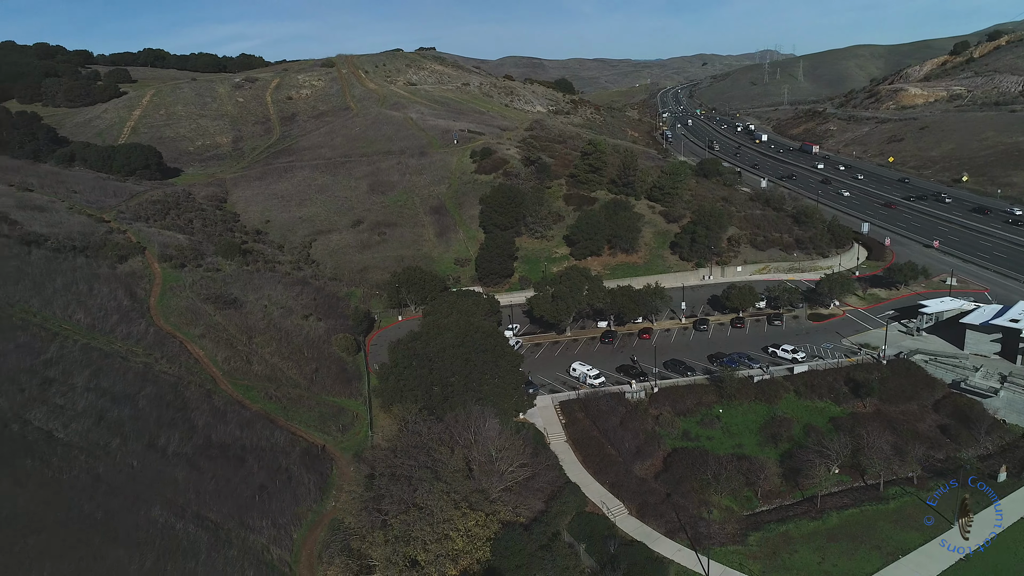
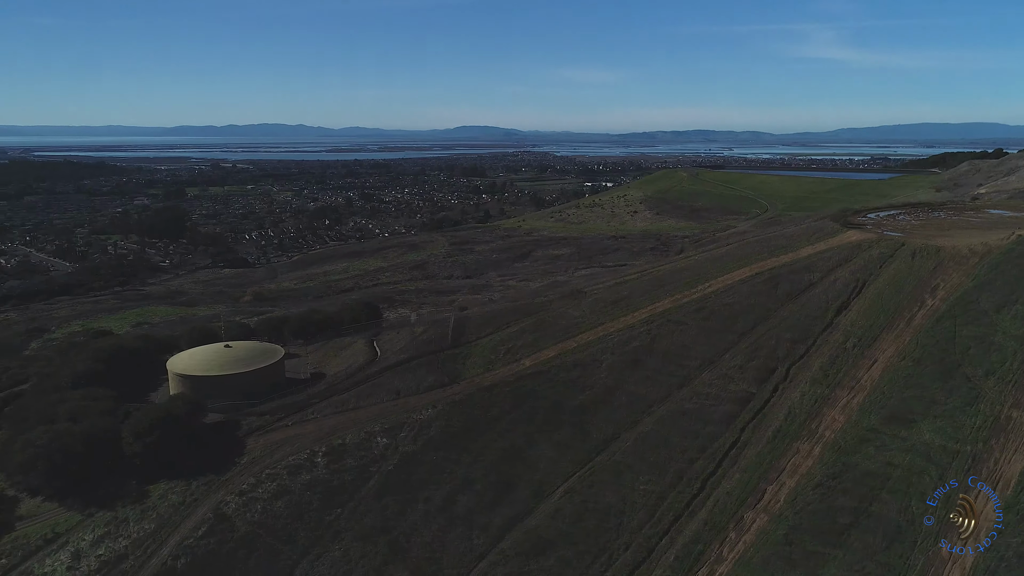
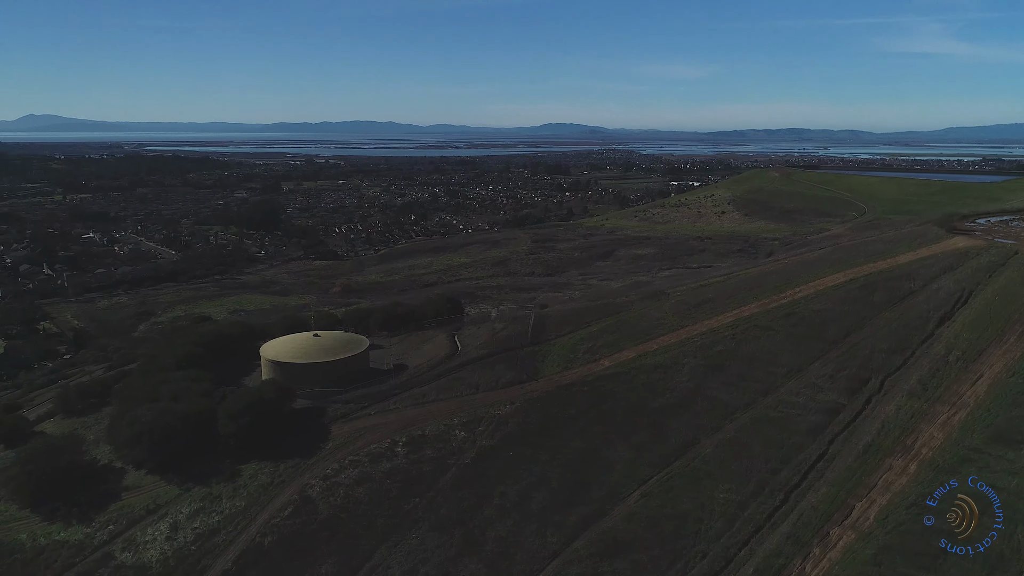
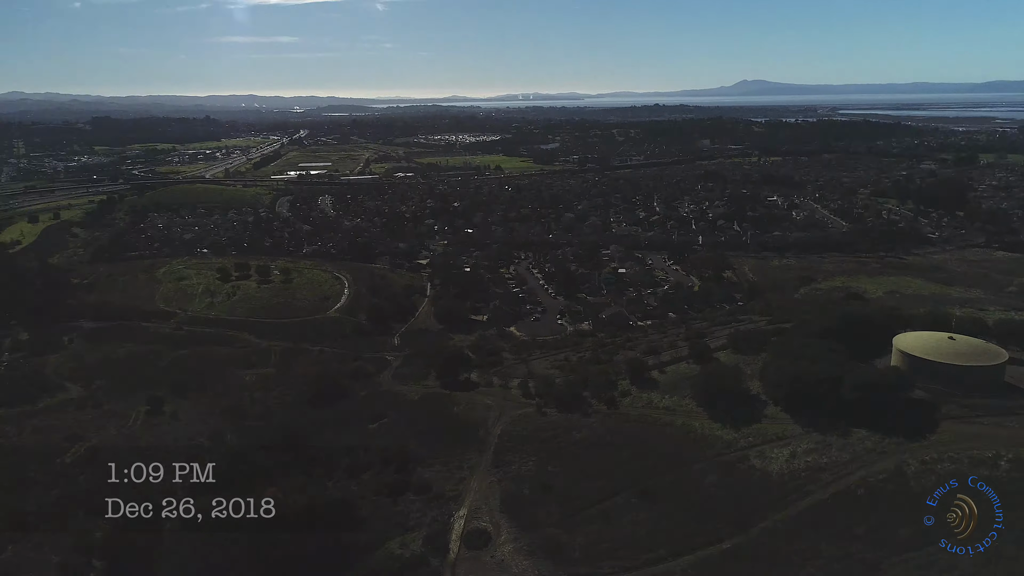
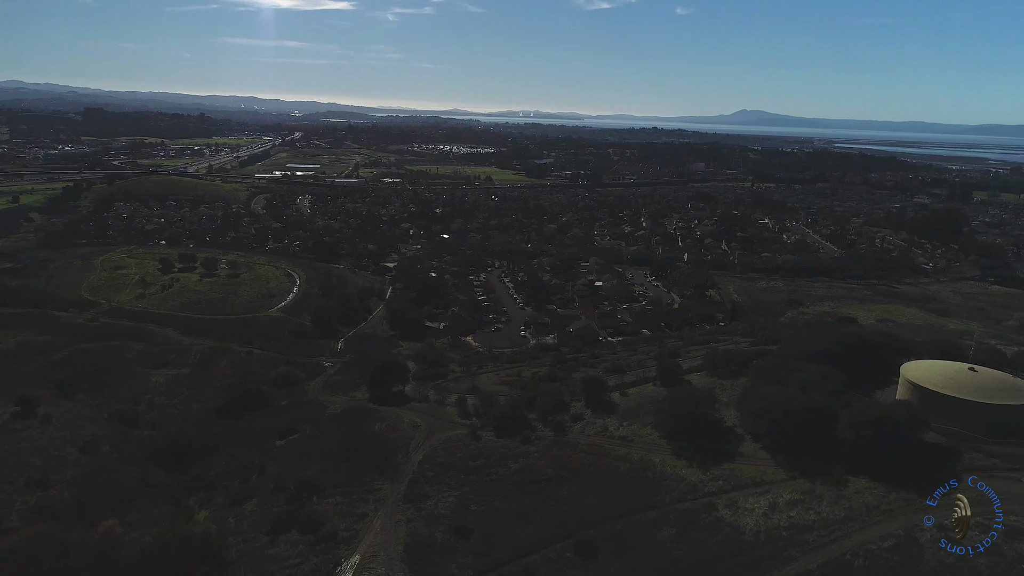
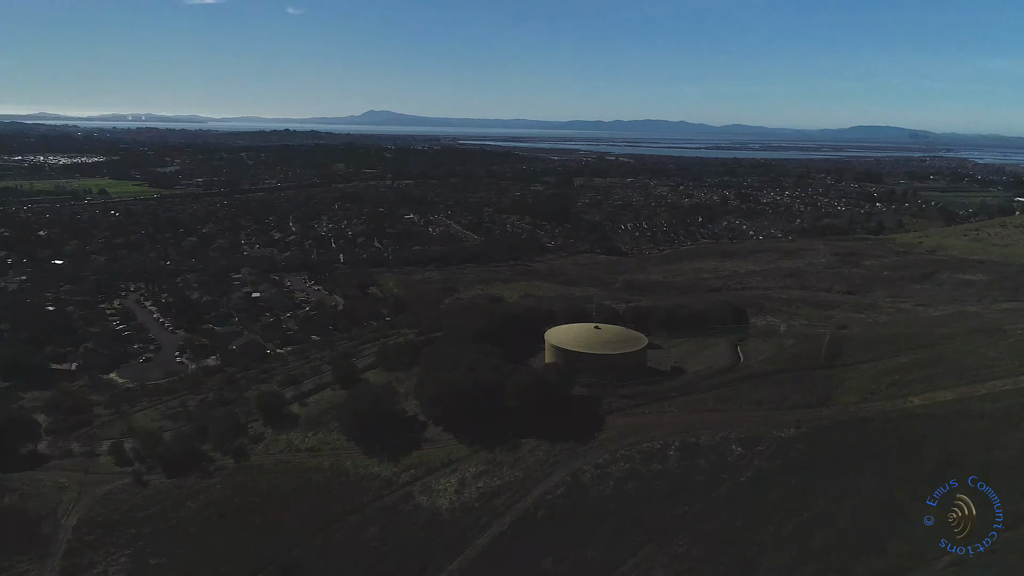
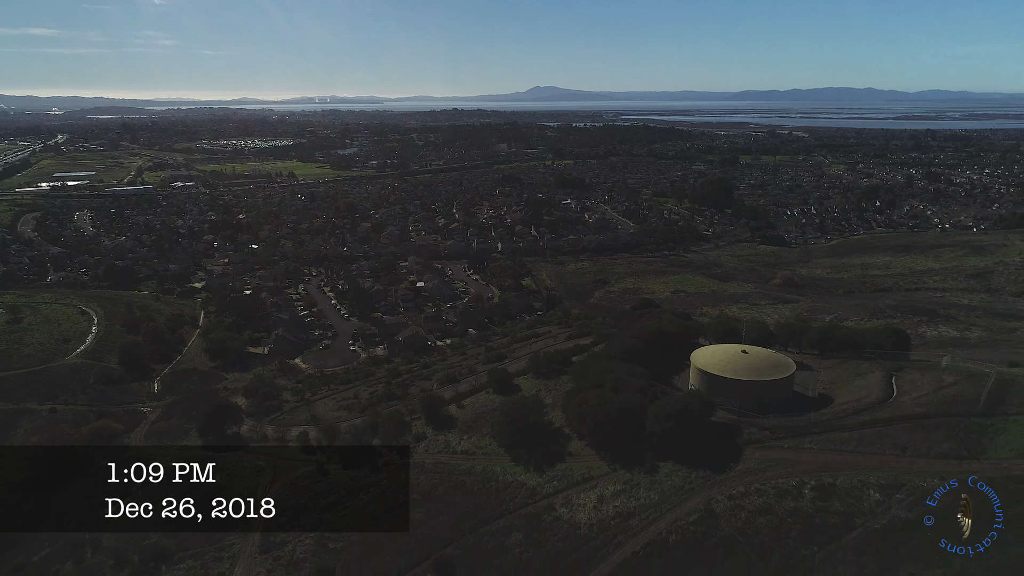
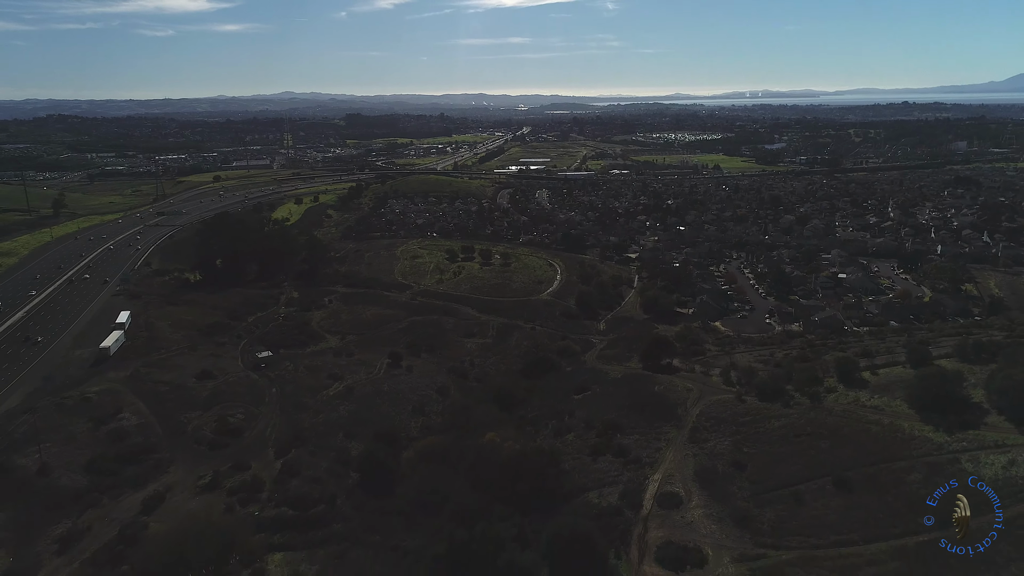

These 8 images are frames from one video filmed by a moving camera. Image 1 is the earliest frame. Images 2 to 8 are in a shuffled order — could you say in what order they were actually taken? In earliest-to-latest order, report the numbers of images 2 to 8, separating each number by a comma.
2, 3, 6, 5, 7, 4, 8
